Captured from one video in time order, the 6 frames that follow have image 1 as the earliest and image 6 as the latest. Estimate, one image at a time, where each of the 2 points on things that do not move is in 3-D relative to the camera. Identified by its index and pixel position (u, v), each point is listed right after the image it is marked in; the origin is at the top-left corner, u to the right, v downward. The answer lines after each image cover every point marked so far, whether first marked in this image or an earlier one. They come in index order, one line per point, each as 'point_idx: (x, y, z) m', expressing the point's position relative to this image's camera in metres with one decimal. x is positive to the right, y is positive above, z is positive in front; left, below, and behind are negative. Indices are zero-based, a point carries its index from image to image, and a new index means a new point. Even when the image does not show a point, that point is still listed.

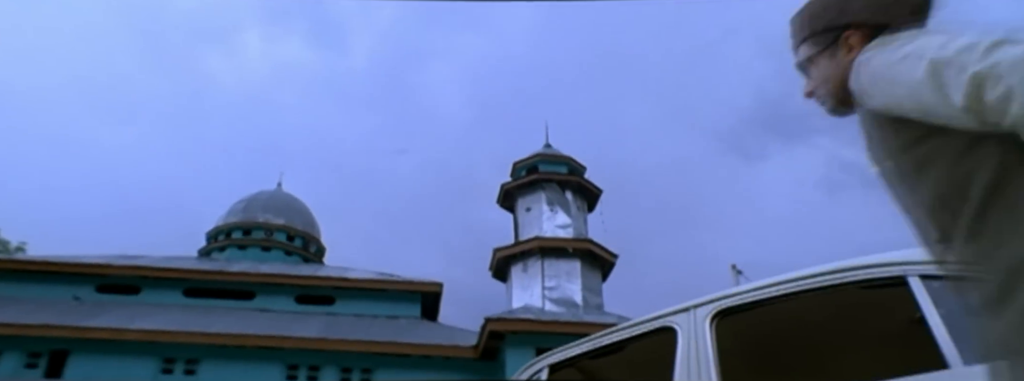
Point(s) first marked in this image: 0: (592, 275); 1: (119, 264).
0: (+1.6, -1.6, +11.7) m
1: (-6.8, -1.3, +10.5) m
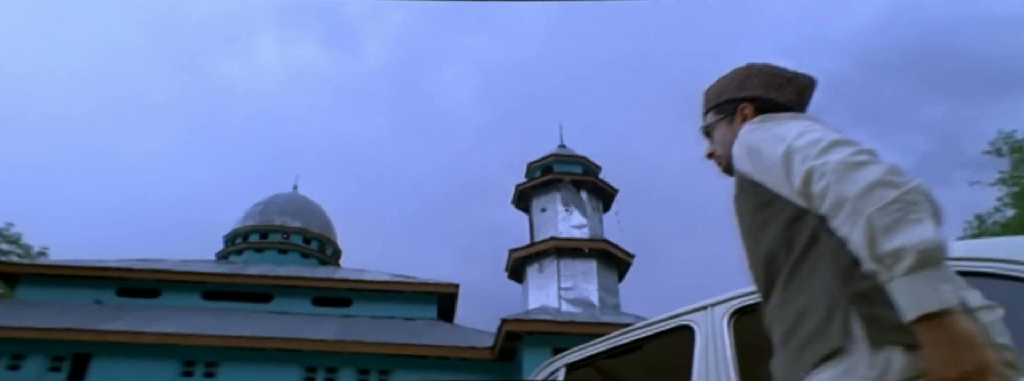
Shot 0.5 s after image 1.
0: (+1.9, -1.6, +11.6) m
1: (-6.5, -1.4, +10.6) m
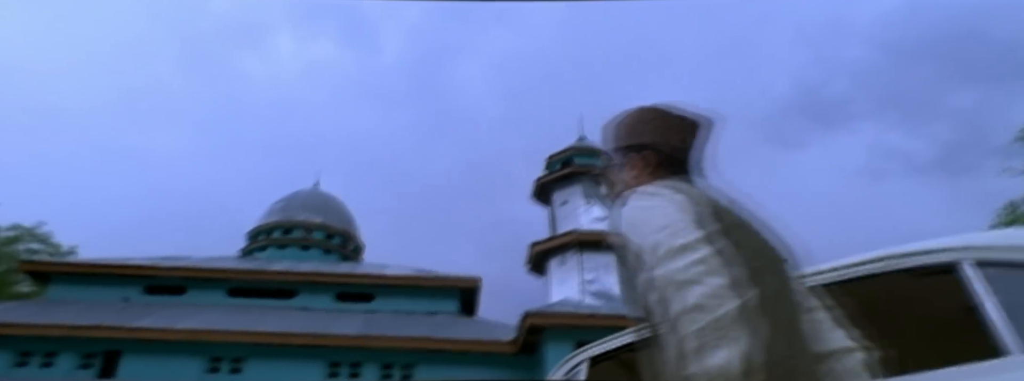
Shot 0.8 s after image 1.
0: (+2.3, -1.4, +11.5) m
1: (-6.1, -1.3, +10.7) m
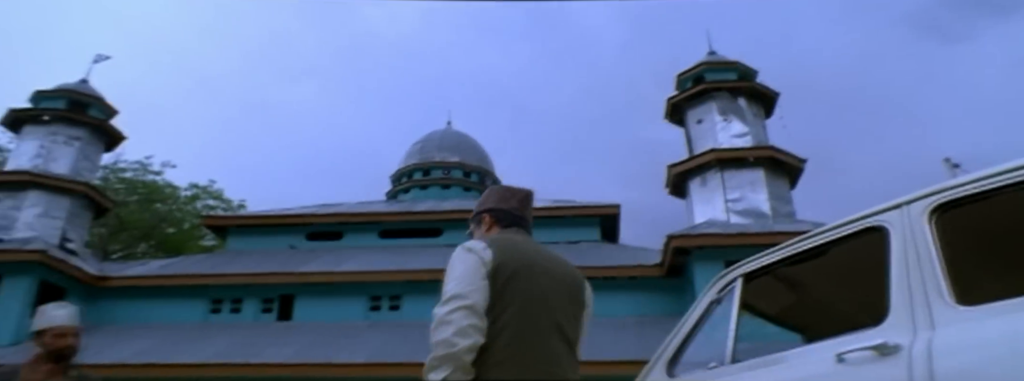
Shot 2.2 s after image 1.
0: (+4.9, +0.2, +10.9) m
1: (-3.6, -0.4, +11.4) m
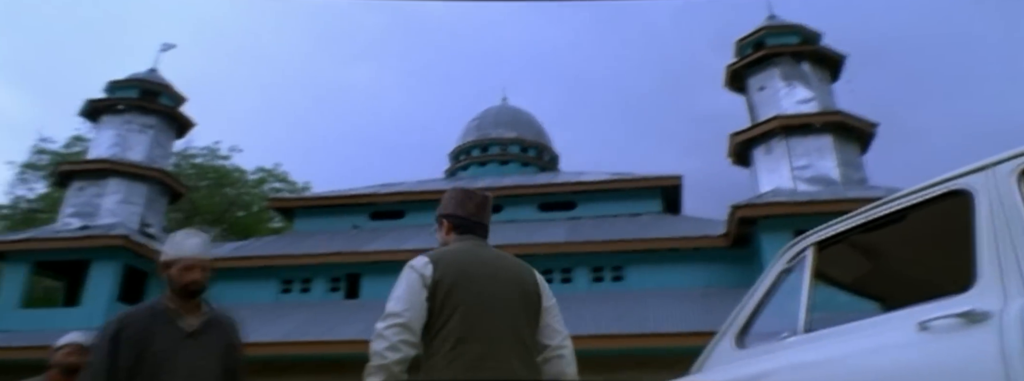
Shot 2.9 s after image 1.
0: (+5.9, +0.8, +10.5) m
1: (-2.5, -0.1, +11.5) m
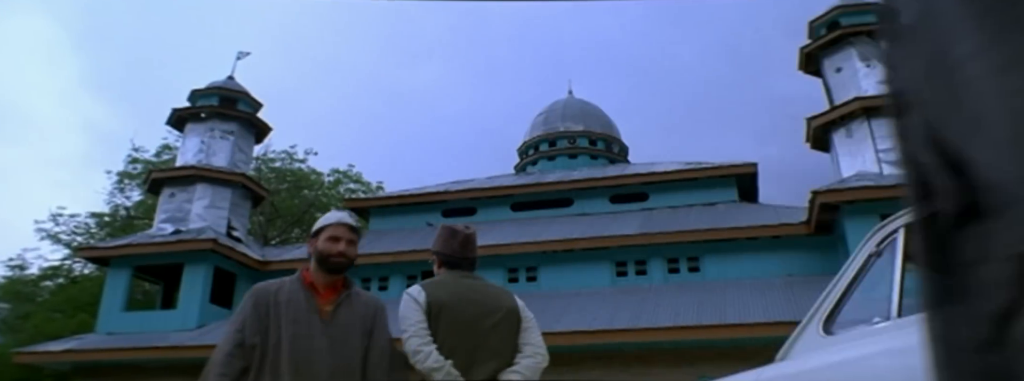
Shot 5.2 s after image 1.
0: (+7.2, +1.1, +10.1) m
1: (-1.1, 0.0, +11.6) m
